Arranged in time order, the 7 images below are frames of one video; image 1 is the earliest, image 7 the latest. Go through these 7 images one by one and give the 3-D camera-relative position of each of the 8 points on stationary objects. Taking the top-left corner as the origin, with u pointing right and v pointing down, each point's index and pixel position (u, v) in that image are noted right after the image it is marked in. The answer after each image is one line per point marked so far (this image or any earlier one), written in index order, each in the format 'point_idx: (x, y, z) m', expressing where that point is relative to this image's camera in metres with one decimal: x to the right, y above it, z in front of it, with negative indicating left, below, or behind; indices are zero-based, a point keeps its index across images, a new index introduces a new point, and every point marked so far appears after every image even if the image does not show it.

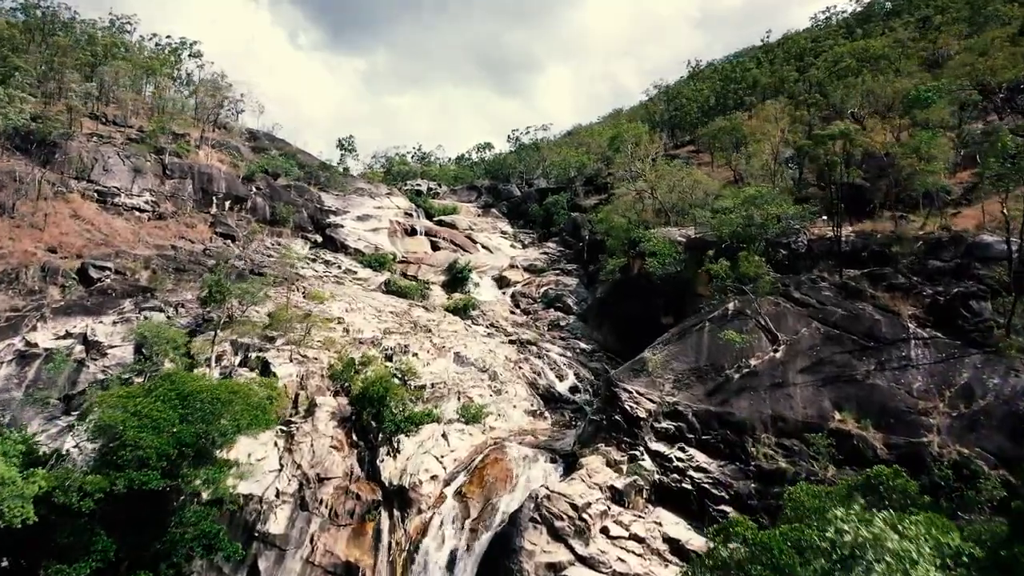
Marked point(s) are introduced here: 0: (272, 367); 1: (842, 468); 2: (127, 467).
0: (-5.5, -1.8, +18.6) m
1: (+5.5, -3.0, +13.6) m
2: (-5.9, -2.7, +12.4) m
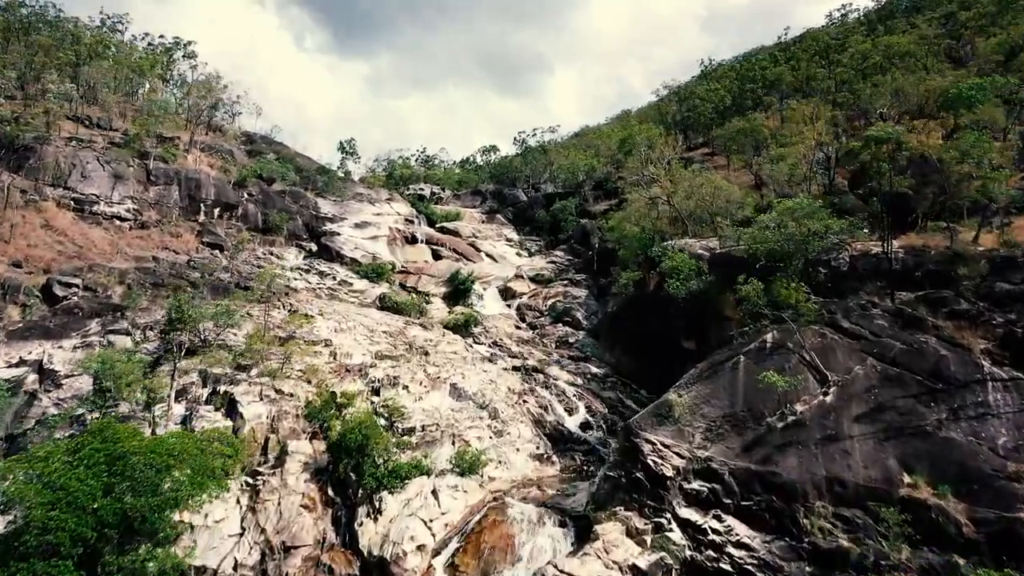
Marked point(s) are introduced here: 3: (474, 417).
0: (-5.5, -2.4, +16.2) m
1: (+5.5, -3.6, +11.1) m
2: (-5.9, -3.3, +10.0) m
3: (-0.8, -2.8, +17.7) m
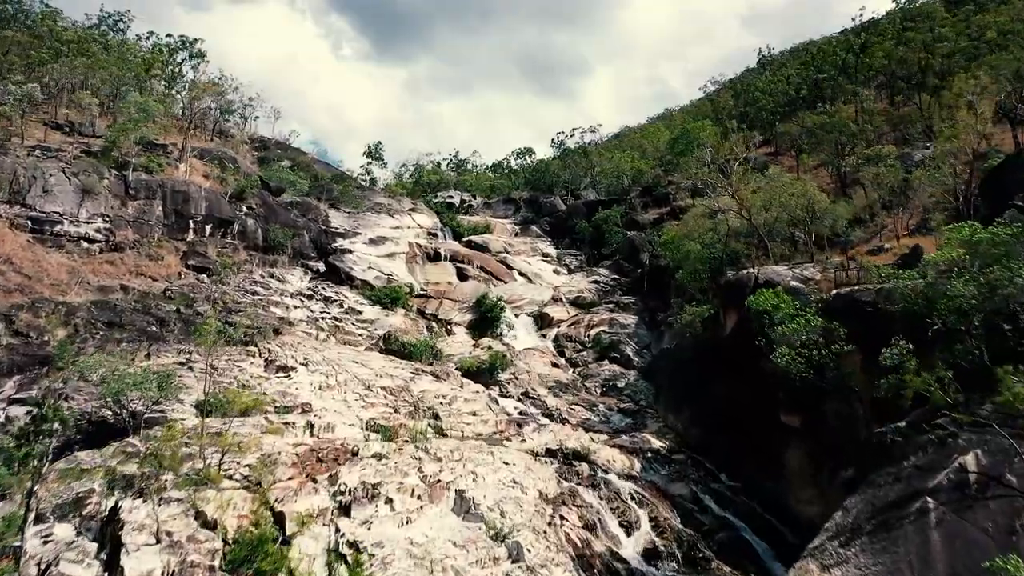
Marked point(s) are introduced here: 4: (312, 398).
0: (-5.1, -3.5, +10.5) m
1: (+5.7, -4.6, +4.9) m
2: (-5.8, -4.4, +4.3) m
3: (-0.4, -3.9, +11.8) m
4: (-4.8, -2.6, +19.3) m
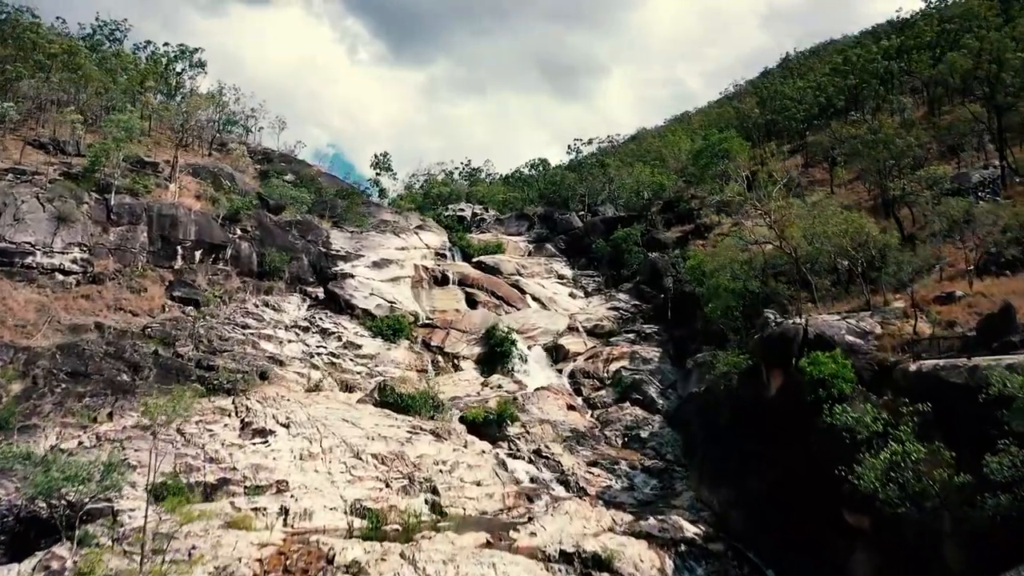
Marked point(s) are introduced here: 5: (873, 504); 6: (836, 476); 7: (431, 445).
0: (-5.1, -4.6, +8.0) m
1: (+5.6, -5.7, +2.1) m
2: (-5.9, -5.5, +1.8) m
3: (-0.3, -5.0, +9.1) m
4: (-4.6, -3.8, +16.8) m
5: (+5.6, -3.2, +12.4) m
6: (+5.4, -3.2, +13.8) m
7: (-1.9, -3.8, +19.5) m
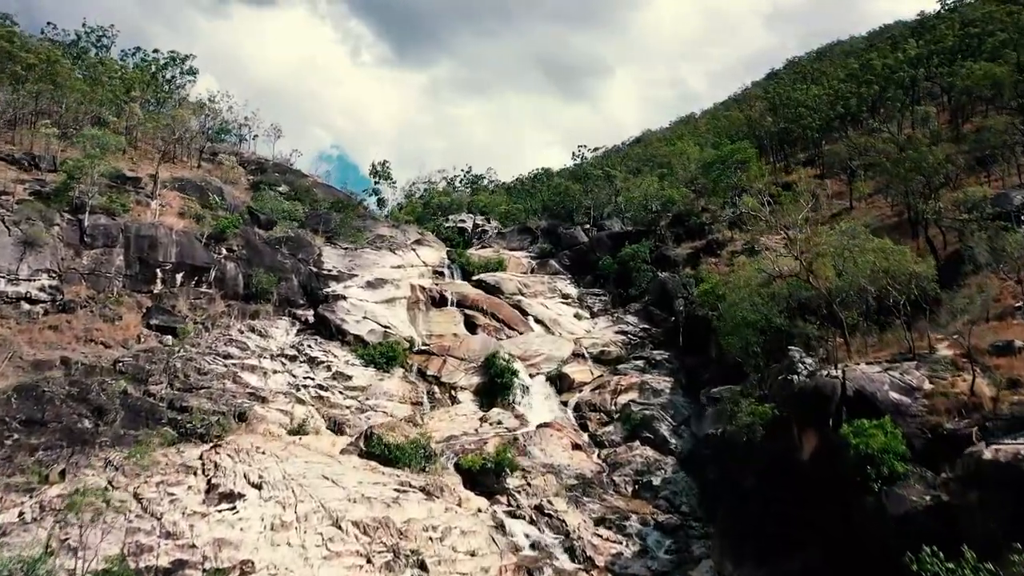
0: (-5.2, -5.6, +6.0) m
1: (+5.4, -6.6, 0.0) m
2: (-6.0, -6.5, -0.2) m
3: (-0.4, -6.0, +7.1) m
4: (-4.6, -4.7, +14.8) m
5: (+5.5, -4.1, +10.3) m
6: (+5.4, -4.1, +11.7) m
7: (-2.0, -4.7, +17.5) m
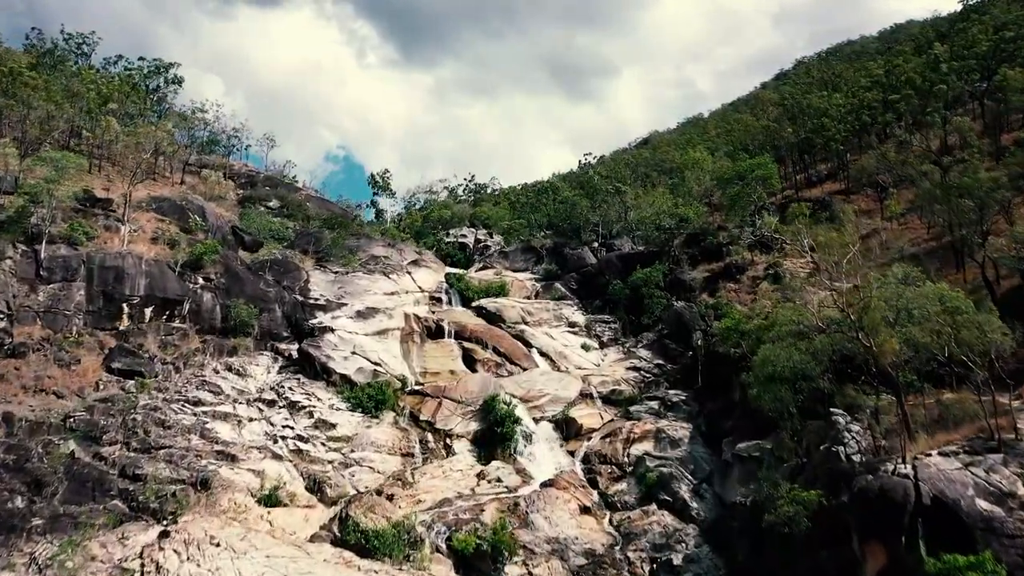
0: (-5.3, -6.8, +3.2) m
1: (+5.3, -7.8, -2.8) m
2: (-6.2, -7.7, -3.0) m
3: (-0.5, -7.2, +4.3) m
4: (-4.7, -6.0, +12.0) m
5: (+5.4, -5.3, +7.4) m
6: (+5.3, -5.3, +8.8) m
7: (-2.0, -5.9, +14.7) m
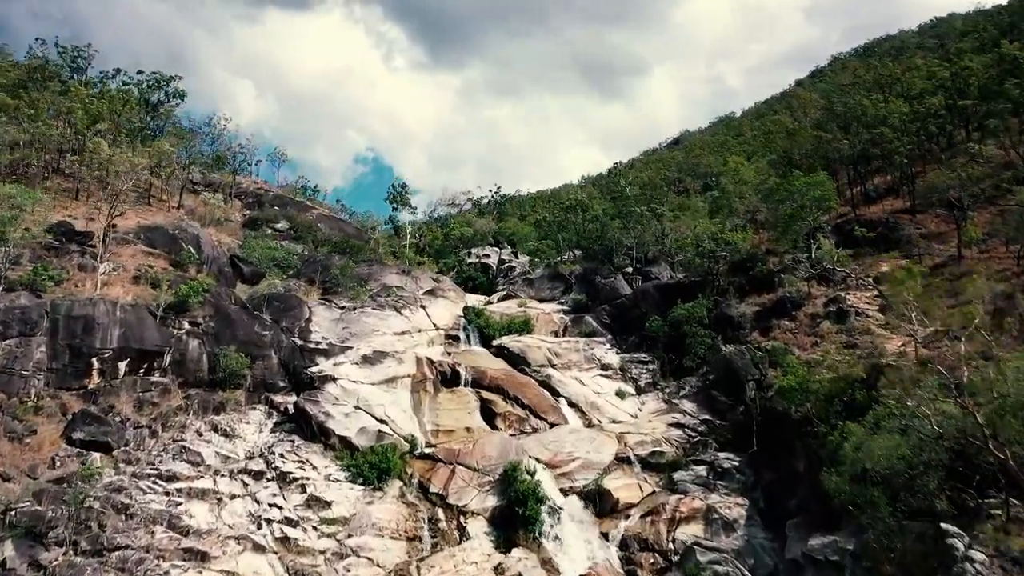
0: (-5.4, -8.3, -0.4) m
1: (+4.9, -9.3, -6.8) m
2: (-6.6, -9.2, -6.6) m
3: (-0.7, -8.7, +0.5) m
4: (-4.5, -7.5, +8.3) m
5: (+5.4, -6.8, +3.4) m
6: (+5.3, -6.8, +4.8) m
7: (-1.8, -7.4, +11.0) m
